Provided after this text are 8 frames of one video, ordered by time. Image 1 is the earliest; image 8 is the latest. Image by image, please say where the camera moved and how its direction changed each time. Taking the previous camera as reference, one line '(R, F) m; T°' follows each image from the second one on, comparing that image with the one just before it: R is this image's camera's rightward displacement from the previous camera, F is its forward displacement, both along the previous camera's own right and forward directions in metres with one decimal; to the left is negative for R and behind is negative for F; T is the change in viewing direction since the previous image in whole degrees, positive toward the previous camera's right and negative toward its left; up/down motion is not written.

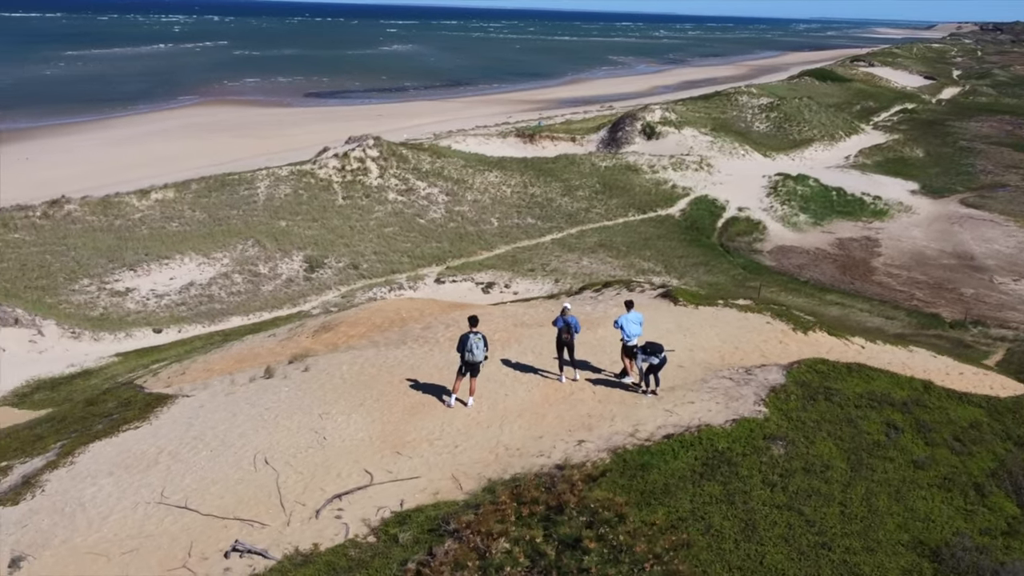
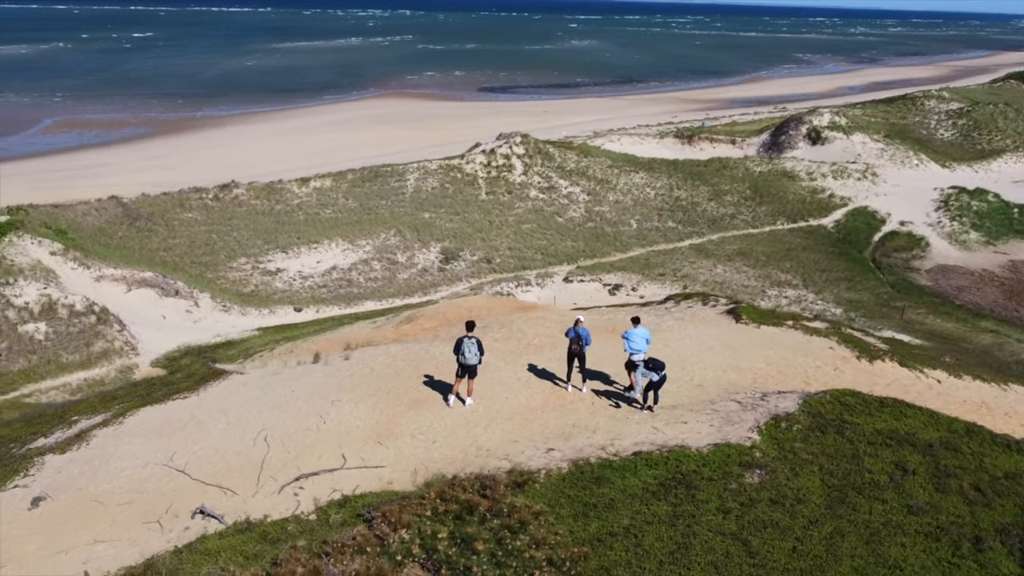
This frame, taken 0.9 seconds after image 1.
(+1.6, -0.3) m; -11°
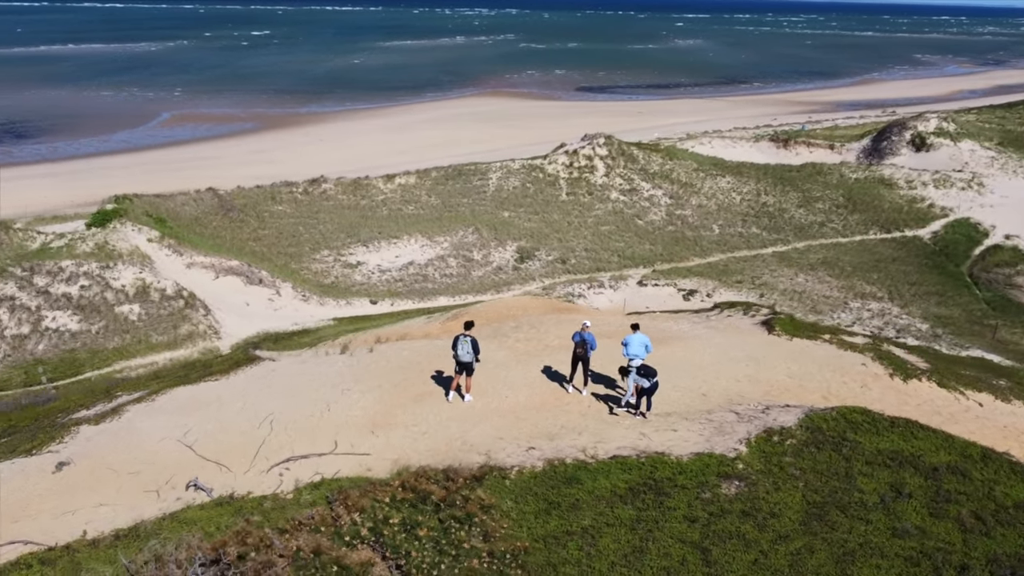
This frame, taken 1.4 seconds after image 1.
(+1.0, -0.2) m; -7°
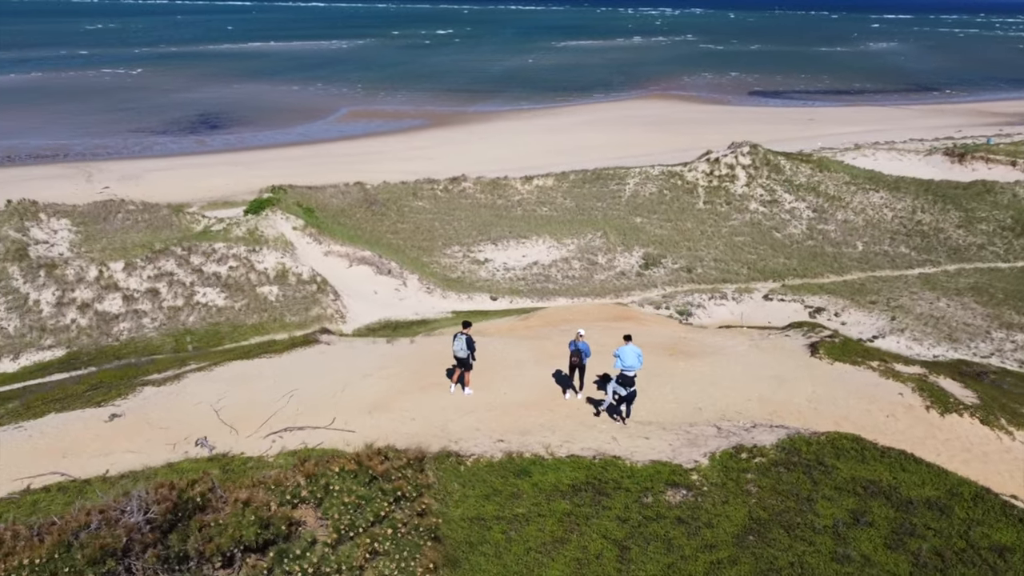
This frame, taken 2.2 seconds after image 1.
(+1.8, -0.6) m; -11°
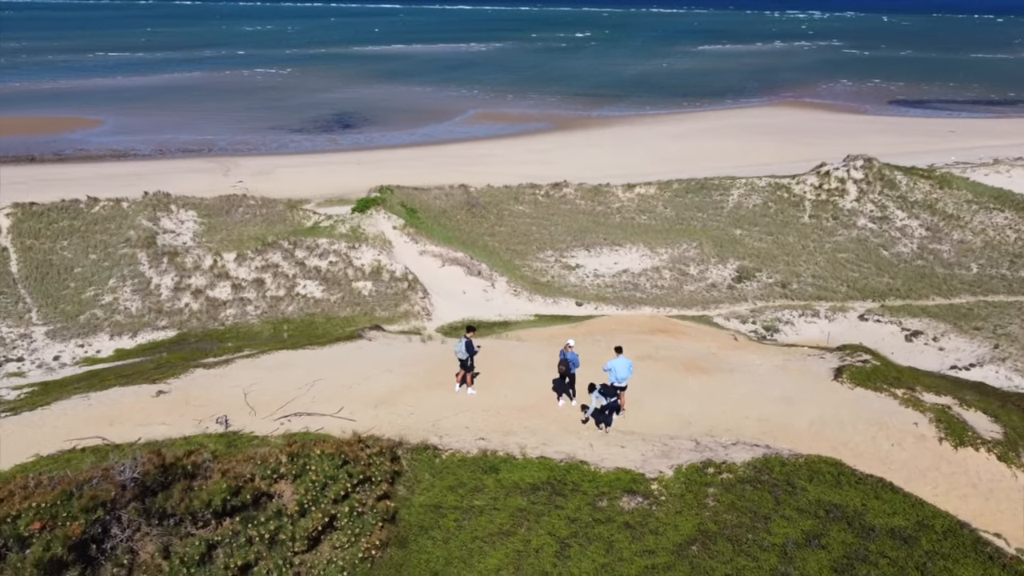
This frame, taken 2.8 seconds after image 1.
(+1.5, -0.6) m; -8°
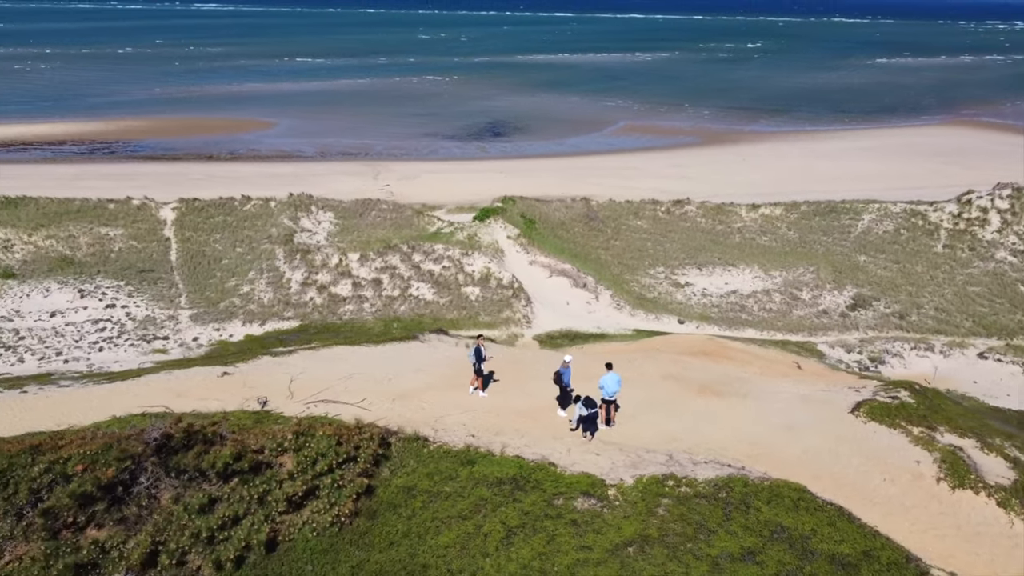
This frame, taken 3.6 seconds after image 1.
(+1.9, -1.0) m; -10°
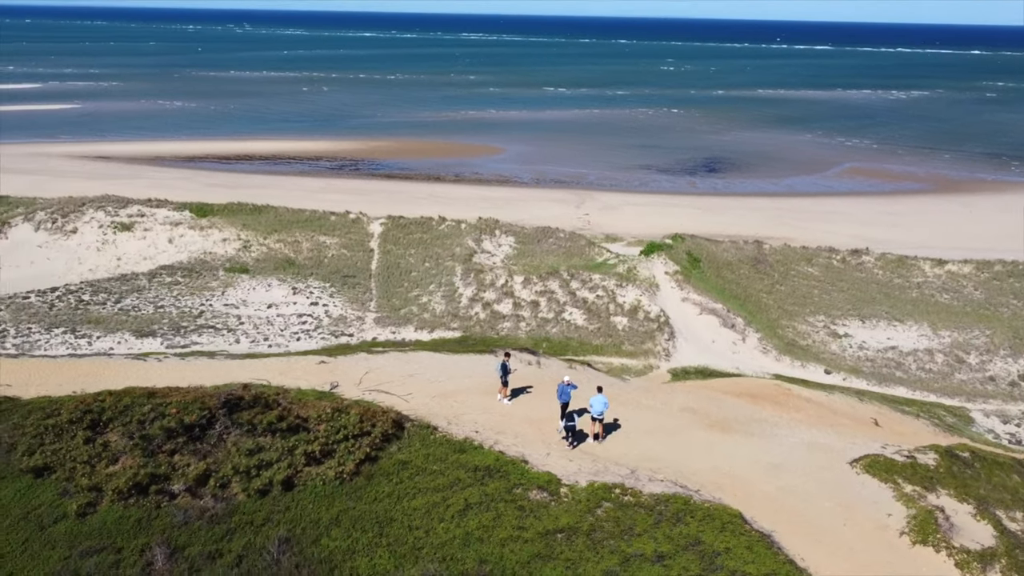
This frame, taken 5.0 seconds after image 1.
(+3.2, -1.8) m; -15°
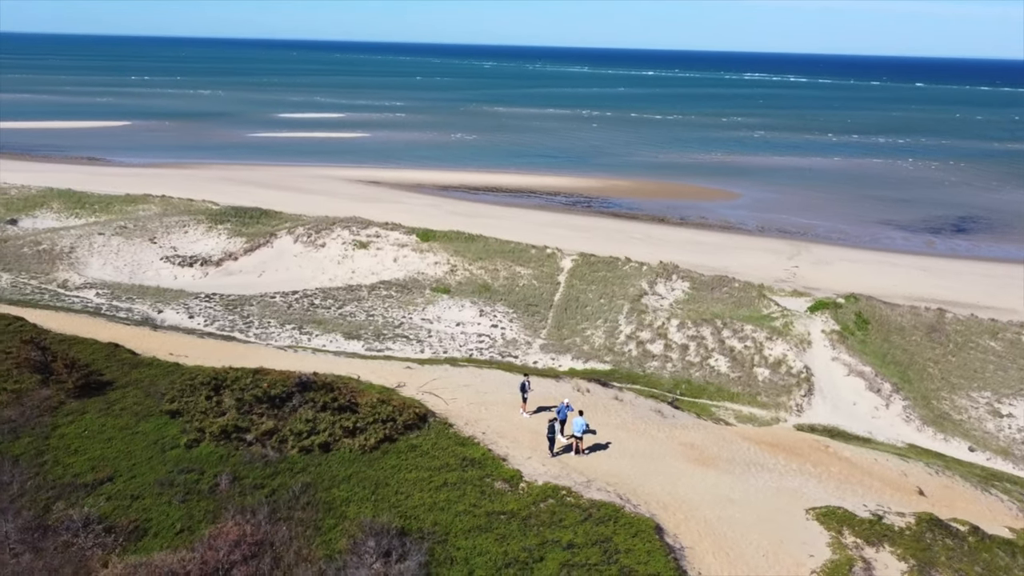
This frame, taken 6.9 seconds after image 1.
(+4.5, -2.5) m; -17°
